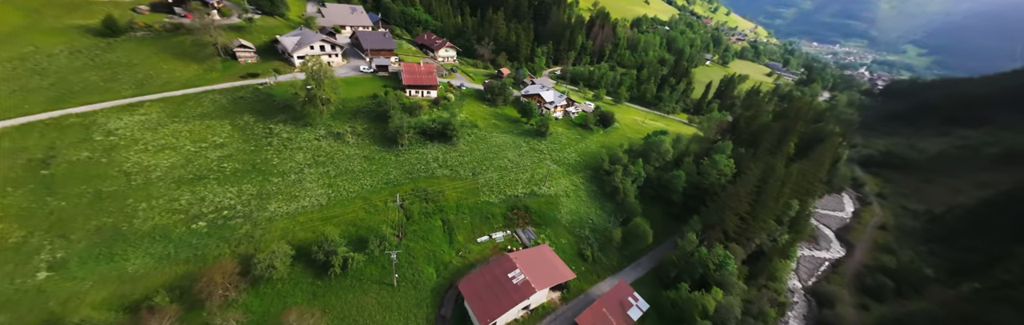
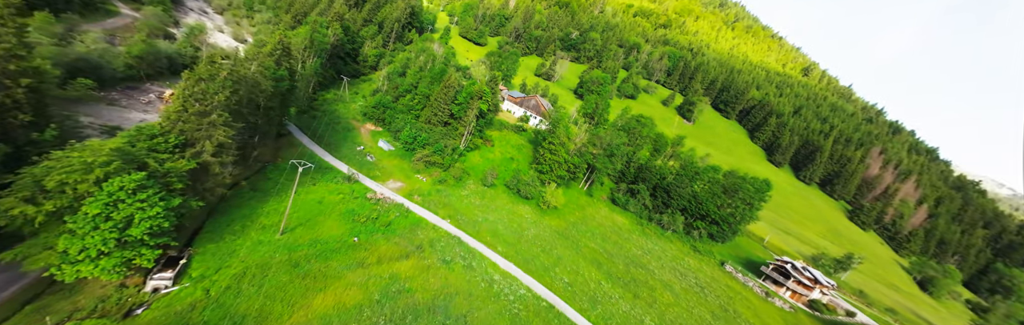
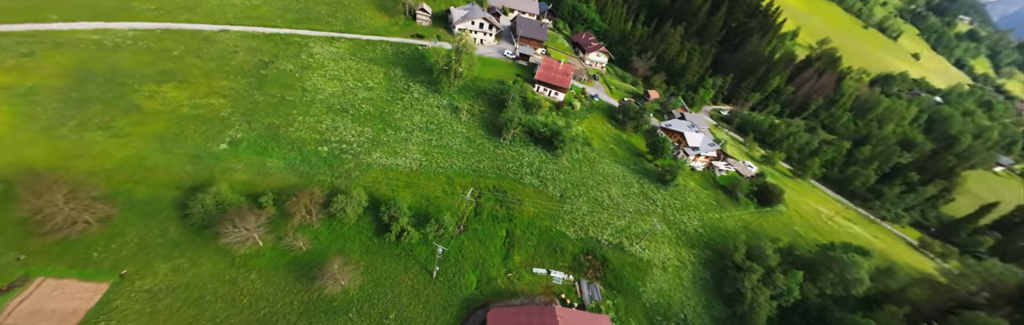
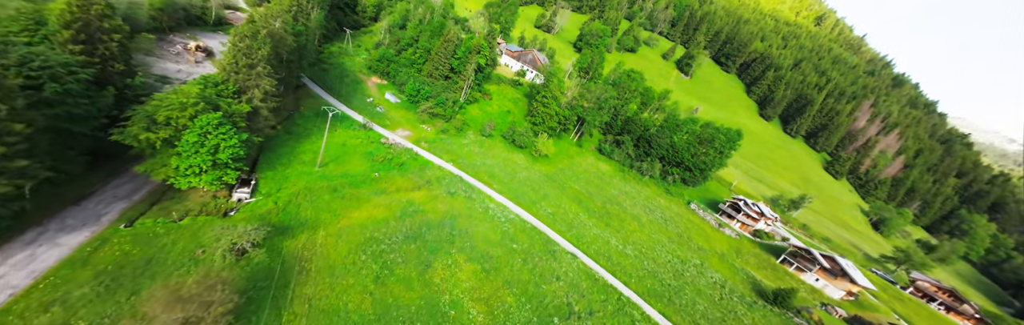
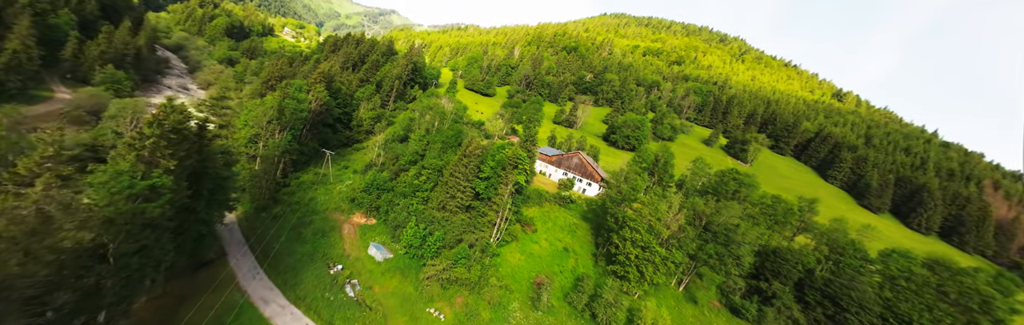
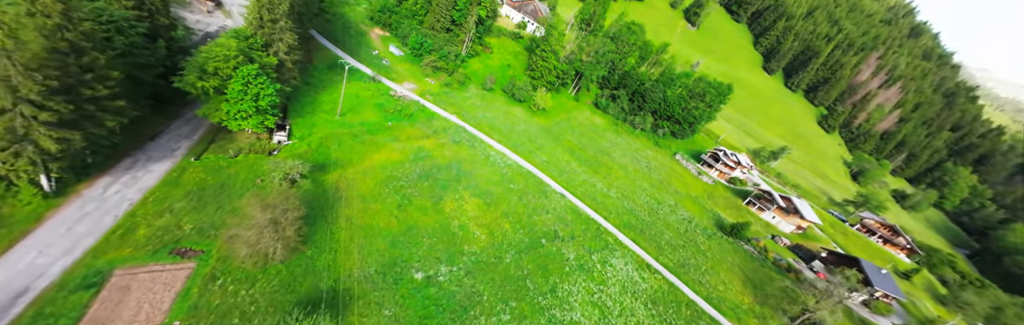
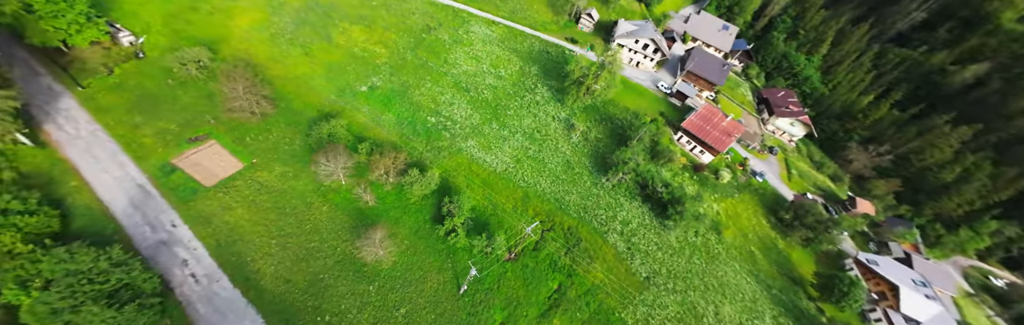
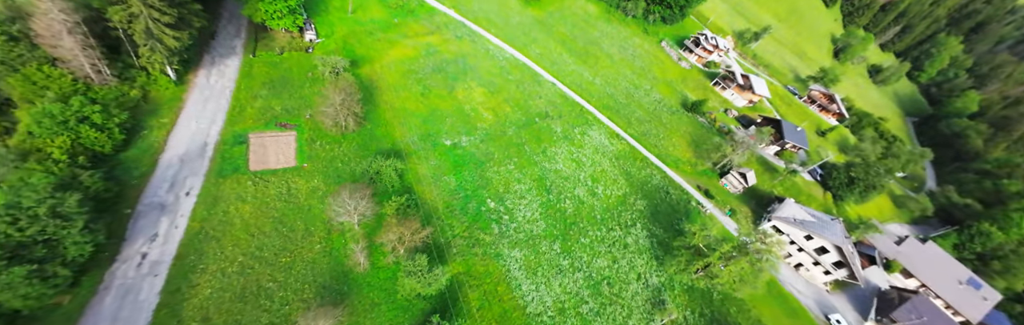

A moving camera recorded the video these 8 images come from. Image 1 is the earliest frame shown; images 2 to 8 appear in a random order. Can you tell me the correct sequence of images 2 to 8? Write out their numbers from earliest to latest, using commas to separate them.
3, 7, 8, 6, 4, 2, 5
